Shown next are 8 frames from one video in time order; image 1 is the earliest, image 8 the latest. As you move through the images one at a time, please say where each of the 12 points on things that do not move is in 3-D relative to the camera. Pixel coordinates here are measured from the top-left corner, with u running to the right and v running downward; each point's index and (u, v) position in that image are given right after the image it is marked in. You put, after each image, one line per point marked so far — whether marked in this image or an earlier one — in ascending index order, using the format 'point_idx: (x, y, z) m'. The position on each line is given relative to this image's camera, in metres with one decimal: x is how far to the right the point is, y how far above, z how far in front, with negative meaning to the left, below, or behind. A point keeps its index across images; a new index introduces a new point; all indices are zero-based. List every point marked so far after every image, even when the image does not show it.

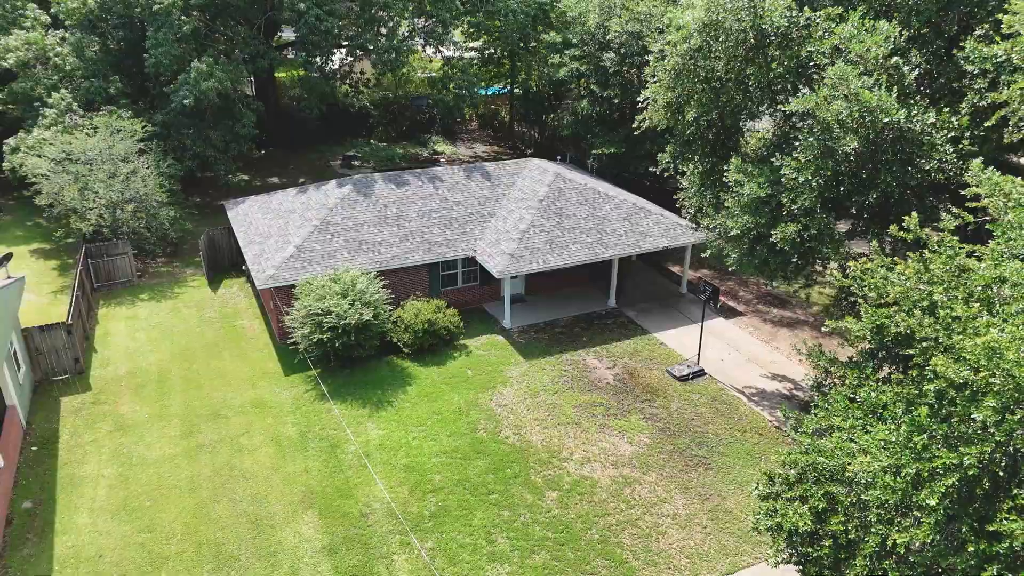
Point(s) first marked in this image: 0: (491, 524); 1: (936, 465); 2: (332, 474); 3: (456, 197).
0: (-0.3, -3.8, +11.7) m
1: (+3.3, -1.4, +5.6) m
2: (-3.2, -3.3, +12.7) m
3: (-1.5, +2.4, +19.0) m
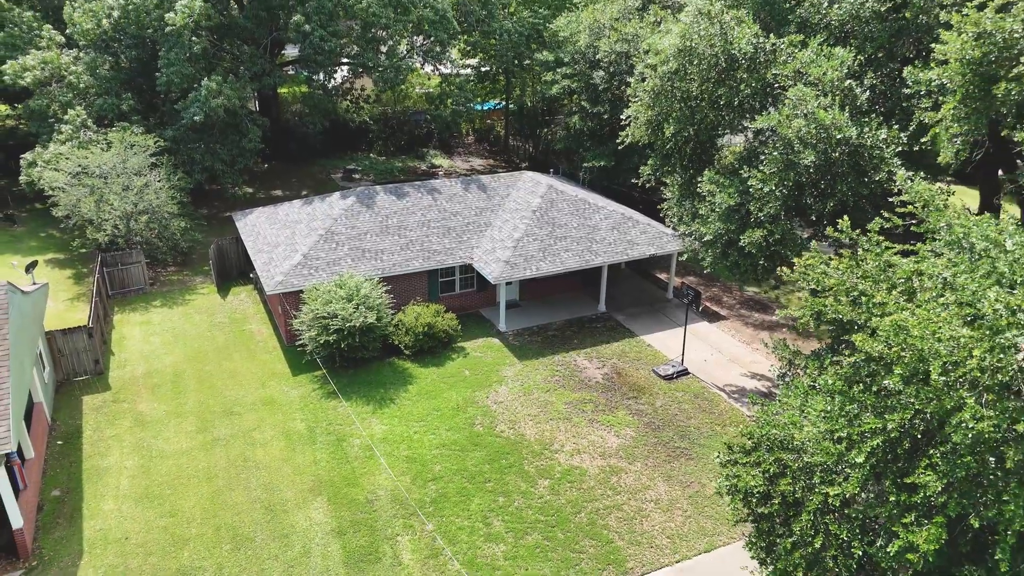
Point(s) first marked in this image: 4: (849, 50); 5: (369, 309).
0: (-0.4, -3.9, +12.6) m
1: (+3.2, -1.3, +6.6) m
2: (-3.3, -3.4, +13.6) m
3: (-1.6, +2.3, +20.1) m
4: (+5.9, +4.3, +13.2) m
5: (-3.3, -0.4, +16.5) m
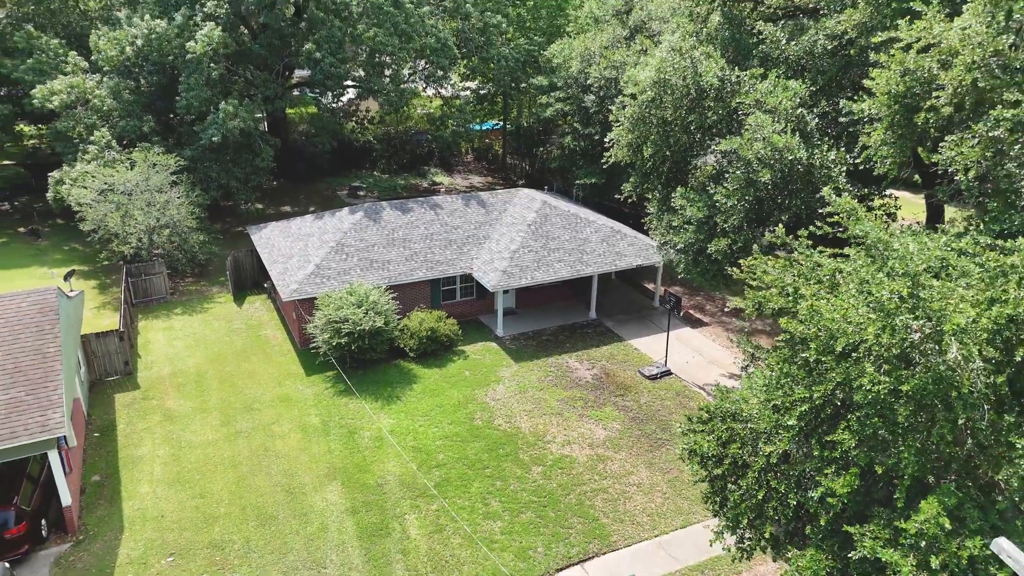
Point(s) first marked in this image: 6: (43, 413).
0: (-0.5, -4.0, +14.0) m
1: (+3.2, -1.2, +8.1) m
2: (-3.4, -3.5, +15.0) m
3: (-1.7, +2.0, +21.6) m
4: (+5.9, +4.2, +14.8) m
5: (-3.4, -0.6, +17.9) m
6: (-7.8, -2.1, +11.8) m
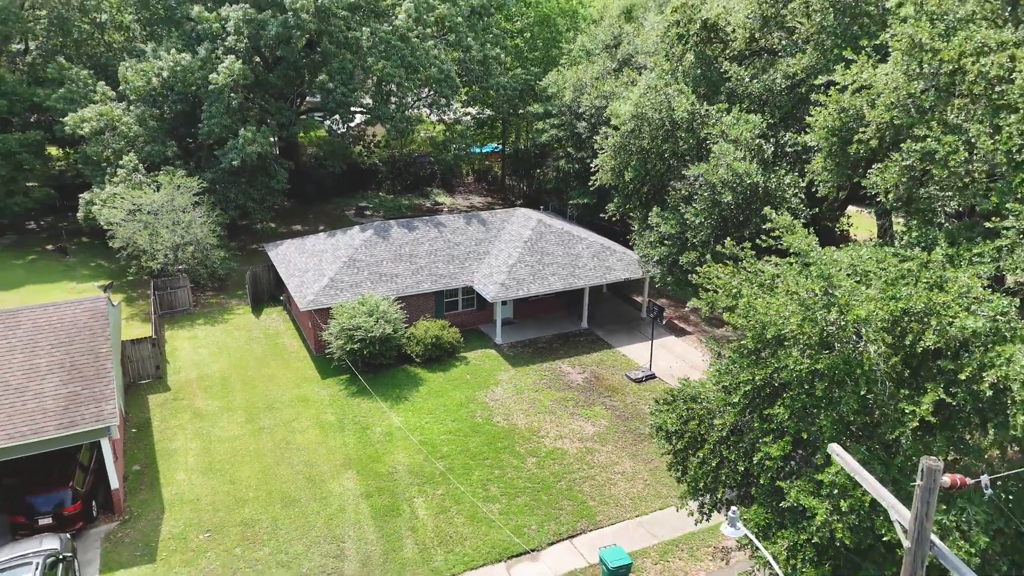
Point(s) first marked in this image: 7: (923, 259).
0: (-0.6, -4.2, +15.7) m
1: (+3.1, -1.3, +9.8) m
2: (-3.5, -3.7, +16.7) m
3: (-1.8, +1.6, +23.4) m
4: (+5.8, +4.0, +16.6) m
5: (-3.4, -0.9, +19.7) m
6: (-7.8, -2.2, +13.5) m
7: (+5.4, +0.4, +9.5) m
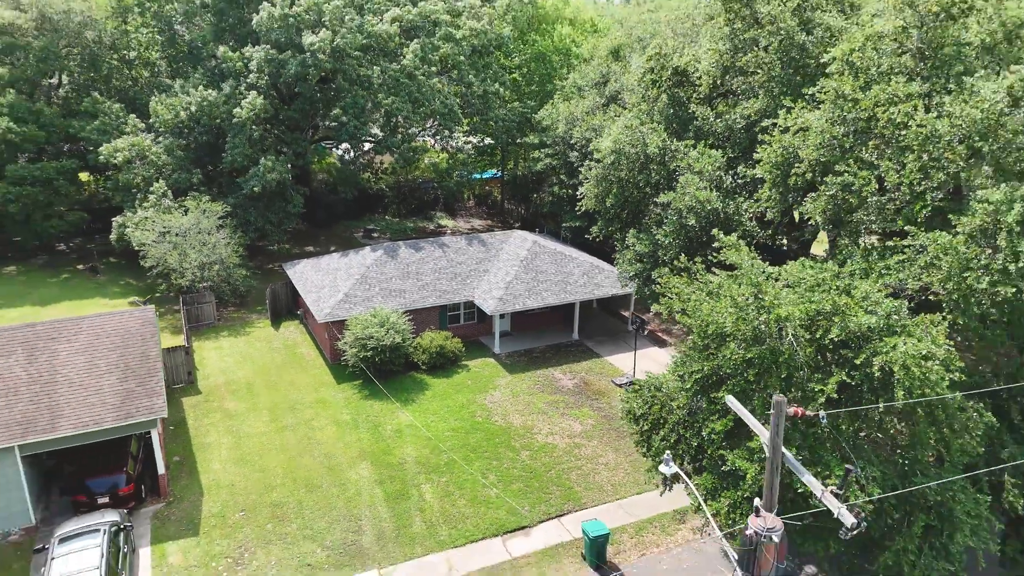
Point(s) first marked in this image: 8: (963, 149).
0: (-0.7, -4.5, +17.7) m
1: (+3.0, -1.4, +12.0) m
2: (-3.6, -4.0, +18.8) m
3: (-1.9, +1.1, +25.6) m
4: (+5.7, +3.6, +19.0) m
5: (-3.5, -1.3, +21.9) m
6: (-7.9, -2.4, +15.7) m
7: (+5.3, +0.3, +11.7) m
8: (+7.3, +2.3, +11.7) m
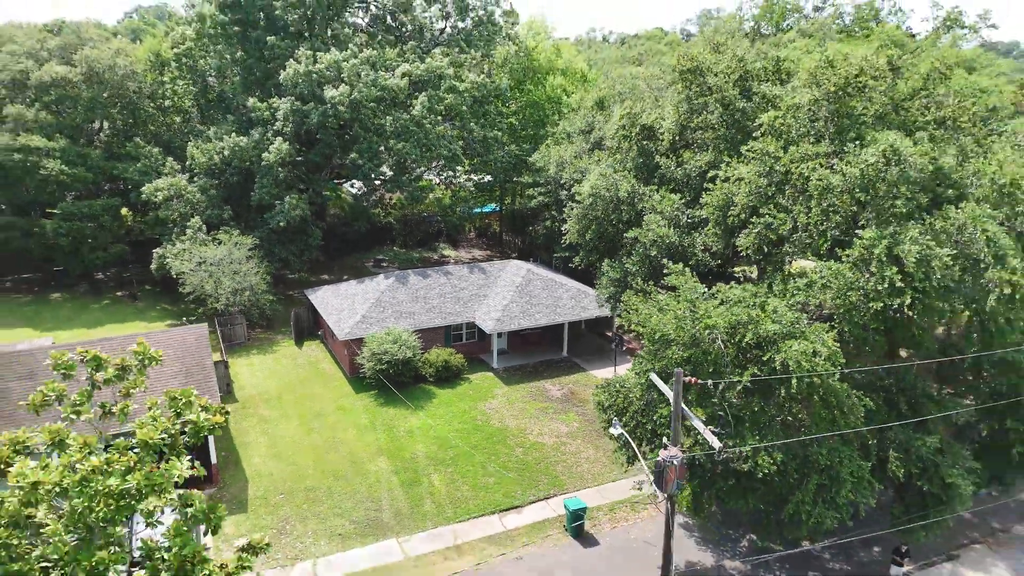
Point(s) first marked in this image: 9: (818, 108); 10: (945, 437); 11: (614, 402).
0: (-0.8, -5.1, +20.9) m
1: (+2.9, -1.7, +15.3) m
2: (-3.7, -4.7, +22.0) m
3: (-2.0, +0.1, +29.1) m
4: (+5.5, +3.0, +22.5) m
5: (-3.7, -2.1, +25.2) m
6: (-8.1, -3.0, +18.9) m
7: (+5.2, -0.1, +15.1) m
8: (+7.1, +1.9, +15.2) m
9: (+7.3, +4.3, +17.2) m
10: (+9.1, -3.1, +15.1) m
11: (+2.3, -2.5, +15.9) m
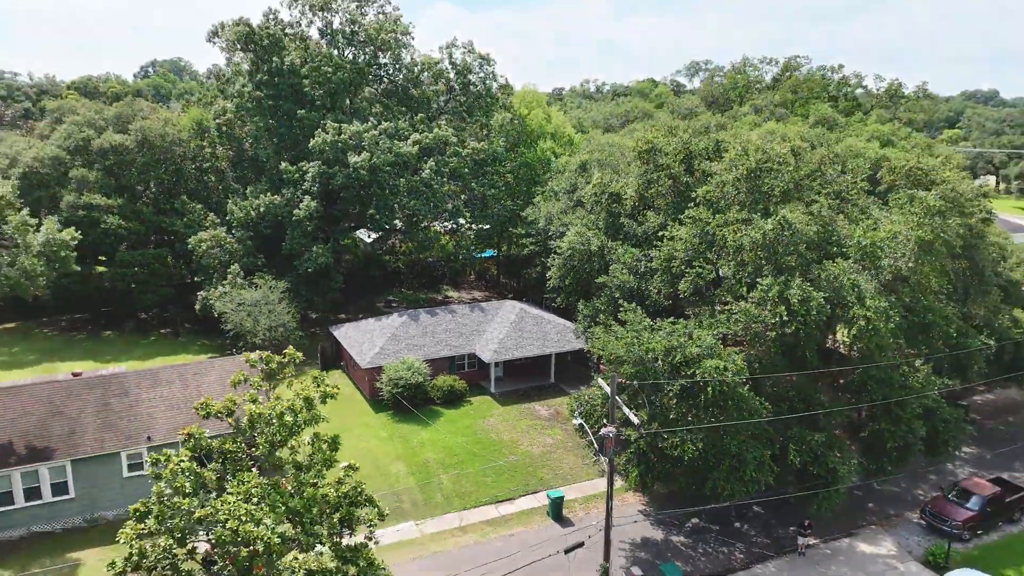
0: (-1.0, -6.3, +25.6) m
1: (+2.6, -2.7, +20.2) m
2: (-3.9, -6.0, +26.7) m
3: (-2.3, -1.6, +34.0) m
4: (+5.3, +1.6, +27.7) m
5: (-3.9, -3.7, +30.0) m
6: (-8.3, -4.2, +23.8) m
7: (+5.0, -1.0, +20.1) m
8: (+6.9, +1.0, +20.3) m
9: (+7.1, +3.2, +22.4) m
10: (+8.9, -4.1, +19.9) m
11: (+2.1, -3.5, +20.7) m
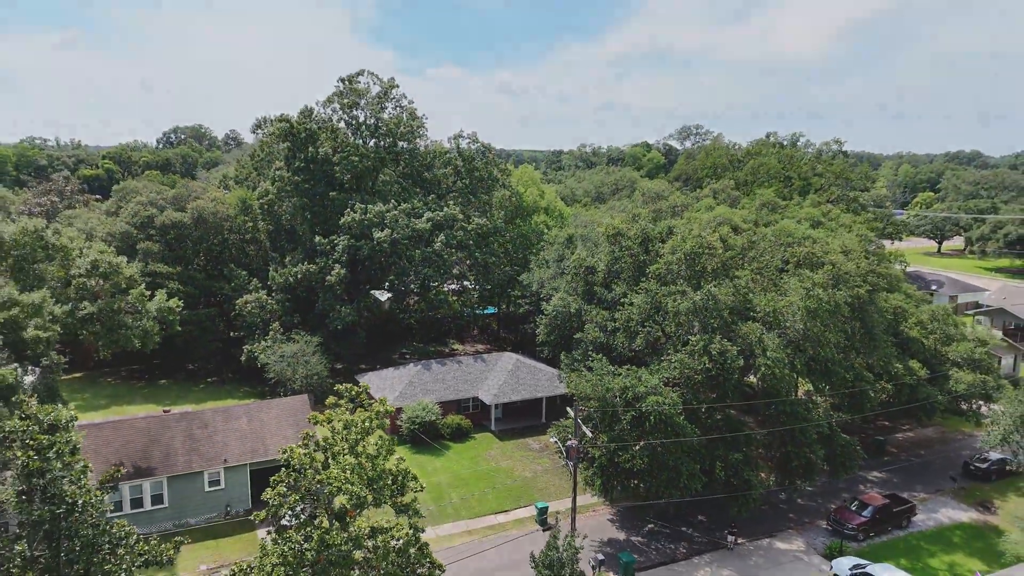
0: (-1.2, -8.8, +31.9) m
1: (+2.5, -4.8, +26.7) m
2: (-4.1, -8.6, +33.0) m
3: (-2.4, -4.7, +40.6) m
4: (+5.1, -1.0, +34.5) m
5: (-4.1, -6.4, +36.5) m
6: (-8.5, -6.5, +30.2) m
7: (+4.8, -3.1, +26.8) m
8: (+6.7, -1.1, +27.0) m
9: (+6.9, +1.0, +29.3) m
10: (+8.7, -6.1, +26.3) m
11: (+1.9, -5.6, +27.2) m
